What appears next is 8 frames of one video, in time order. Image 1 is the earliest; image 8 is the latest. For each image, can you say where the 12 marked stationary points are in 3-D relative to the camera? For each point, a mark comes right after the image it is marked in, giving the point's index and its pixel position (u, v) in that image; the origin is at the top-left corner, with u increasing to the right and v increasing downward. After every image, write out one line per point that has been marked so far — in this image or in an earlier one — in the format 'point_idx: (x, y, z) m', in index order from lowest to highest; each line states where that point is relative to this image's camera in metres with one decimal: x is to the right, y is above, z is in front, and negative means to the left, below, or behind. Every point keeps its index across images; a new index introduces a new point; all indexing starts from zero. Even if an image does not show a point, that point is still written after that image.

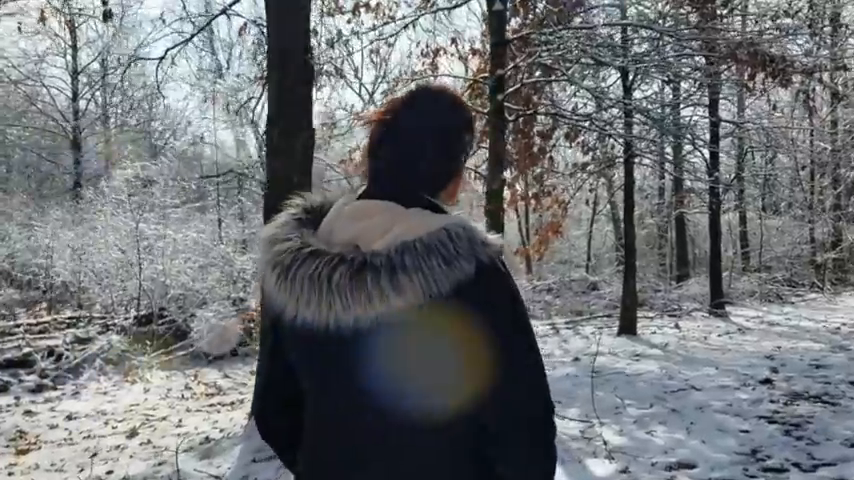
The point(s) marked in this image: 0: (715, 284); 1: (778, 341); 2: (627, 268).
0: (+5.0, -0.8, +12.5) m
1: (+4.5, -1.3, +9.3) m
2: (+2.7, -0.4, +9.9) m
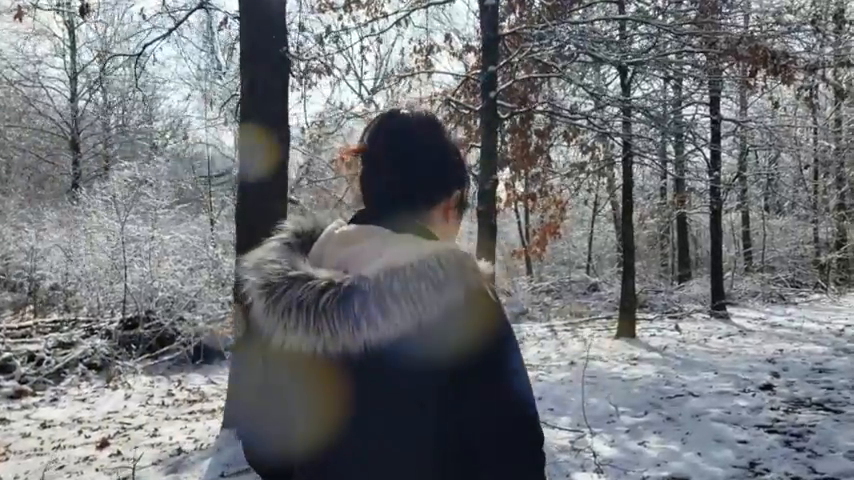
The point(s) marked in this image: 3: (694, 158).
0: (+4.9, -0.8, +12.3) m
1: (+4.5, -1.3, +9.1) m
2: (+2.6, -0.4, +9.7) m
3: (+3.9, +1.2, +10.4) m
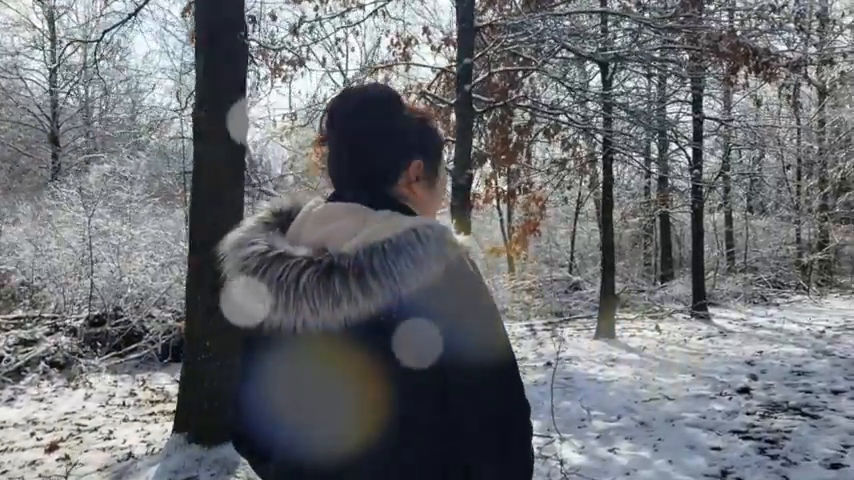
0: (+4.6, -0.8, +12.3) m
1: (+4.2, -1.3, +9.1) m
2: (+2.4, -0.4, +9.6) m
3: (+3.6, +1.2, +10.3) m
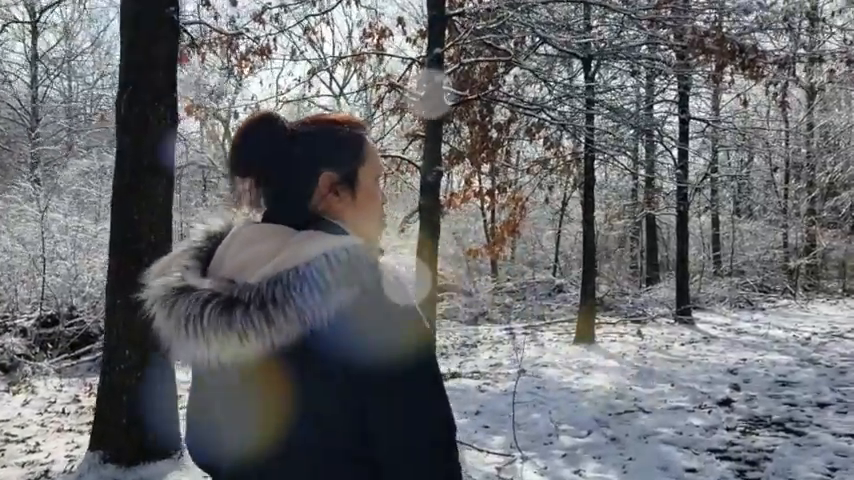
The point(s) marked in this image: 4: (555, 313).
0: (+4.3, -0.8, +12.1) m
1: (+3.9, -1.4, +8.8) m
2: (+2.1, -0.4, +9.4) m
3: (+3.3, +1.2, +10.1) m
4: (+2.5, -1.4, +13.9) m
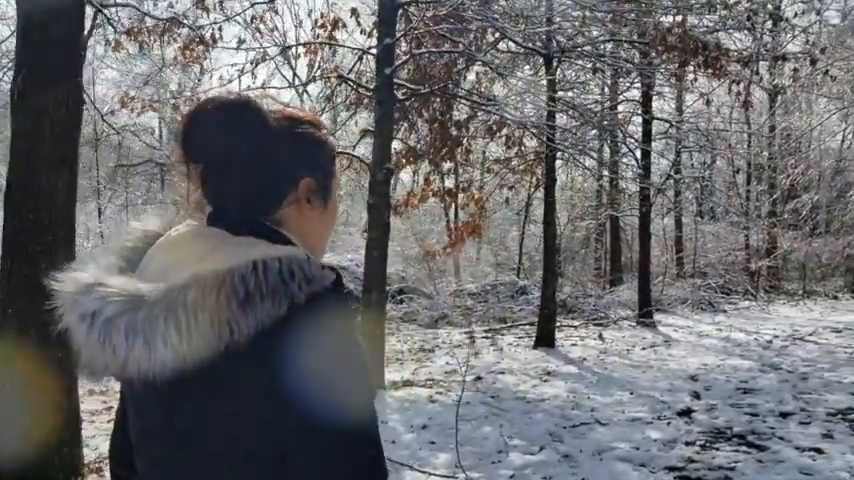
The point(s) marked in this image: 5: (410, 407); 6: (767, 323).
0: (+3.6, -0.9, +12.0) m
1: (+3.4, -1.4, +8.7) m
2: (+1.5, -0.4, +9.2) m
3: (+2.8, +1.2, +10.0) m
4: (+1.8, -1.4, +13.7) m
5: (-0.1, -1.5, +6.4) m
6: (+5.8, -1.4, +12.3) m
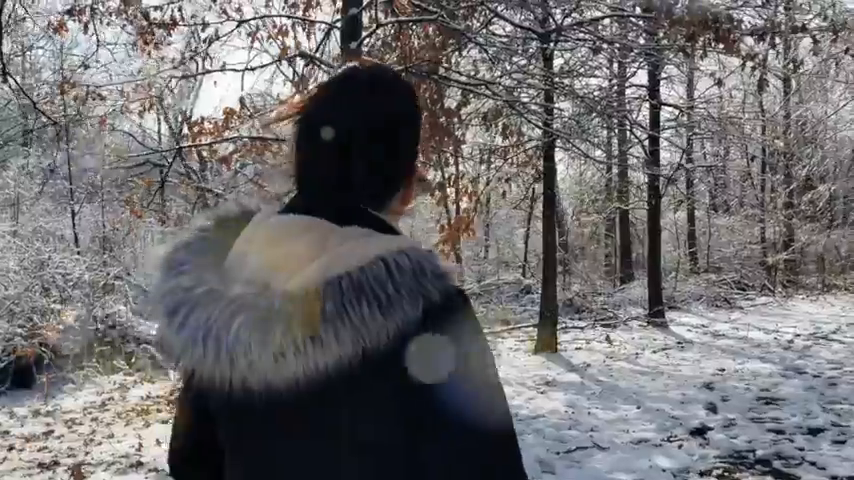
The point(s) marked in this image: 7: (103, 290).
0: (+3.6, -0.8, +11.4) m
1: (+3.4, -1.3, +8.1) m
2: (+1.5, -0.4, +8.6) m
3: (+2.7, +1.2, +9.4) m
4: (+1.8, -1.4, +13.1) m
5: (-0.2, -1.5, +5.9) m
6: (+5.9, -1.3, +11.7) m
7: (-6.1, -0.9, +13.3) m
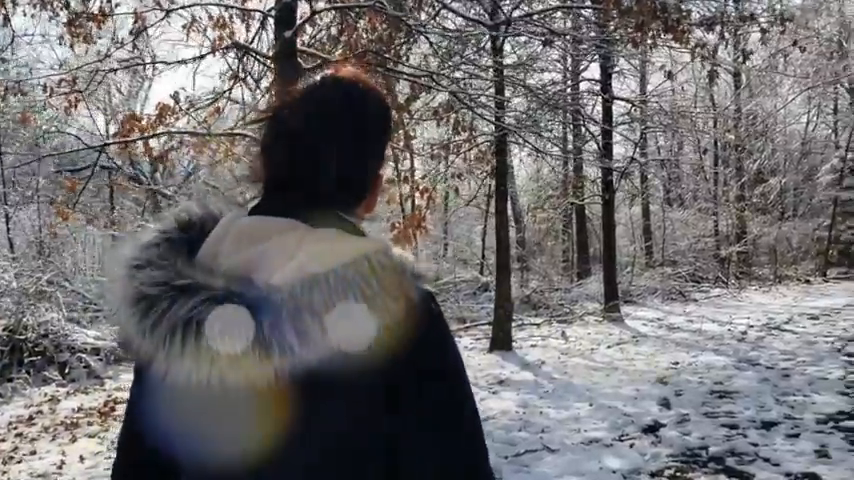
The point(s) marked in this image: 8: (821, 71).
0: (+2.9, -0.7, +11.4) m
1: (+2.8, -1.2, +8.1) m
2: (+0.9, -0.4, +8.5) m
3: (+2.1, +1.3, +9.3) m
4: (+1.0, -1.3, +13.1) m
5: (-0.6, -1.5, +5.7) m
6: (+5.2, -1.2, +11.8) m
7: (-6.9, -1.0, +12.8) m
8: (+8.9, +3.8, +16.3) m
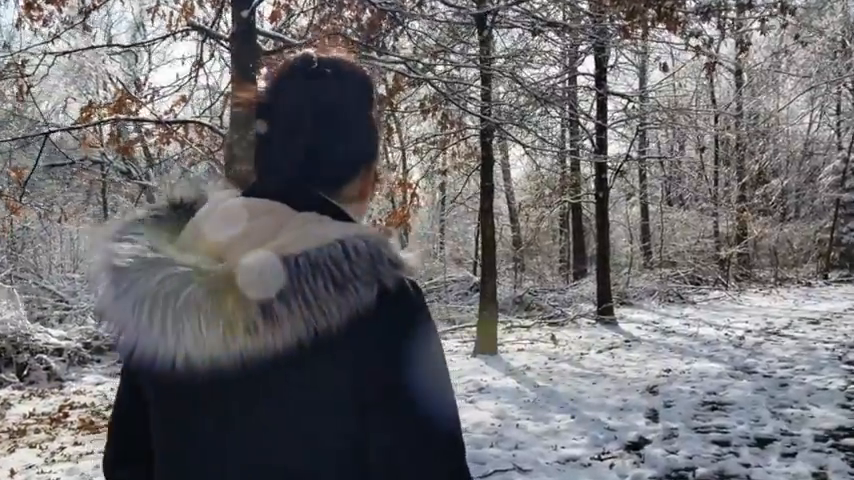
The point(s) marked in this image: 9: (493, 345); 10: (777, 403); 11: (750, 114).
0: (+2.8, -0.7, +11.1) m
1: (+2.7, -1.3, +7.8) m
2: (+0.8, -0.3, +8.2) m
3: (+2.0, +1.3, +9.0) m
4: (+0.9, -1.3, +12.8) m
5: (-0.7, -1.4, +5.4) m
6: (+5.0, -1.2, +11.5) m
7: (-7.0, -0.9, +12.5) m
8: (+8.9, +3.8, +15.9) m
9: (+0.9, -1.2, +8.3) m
10: (+3.0, -1.3, +6.1) m
11: (+7.4, +2.9, +16.3) m
